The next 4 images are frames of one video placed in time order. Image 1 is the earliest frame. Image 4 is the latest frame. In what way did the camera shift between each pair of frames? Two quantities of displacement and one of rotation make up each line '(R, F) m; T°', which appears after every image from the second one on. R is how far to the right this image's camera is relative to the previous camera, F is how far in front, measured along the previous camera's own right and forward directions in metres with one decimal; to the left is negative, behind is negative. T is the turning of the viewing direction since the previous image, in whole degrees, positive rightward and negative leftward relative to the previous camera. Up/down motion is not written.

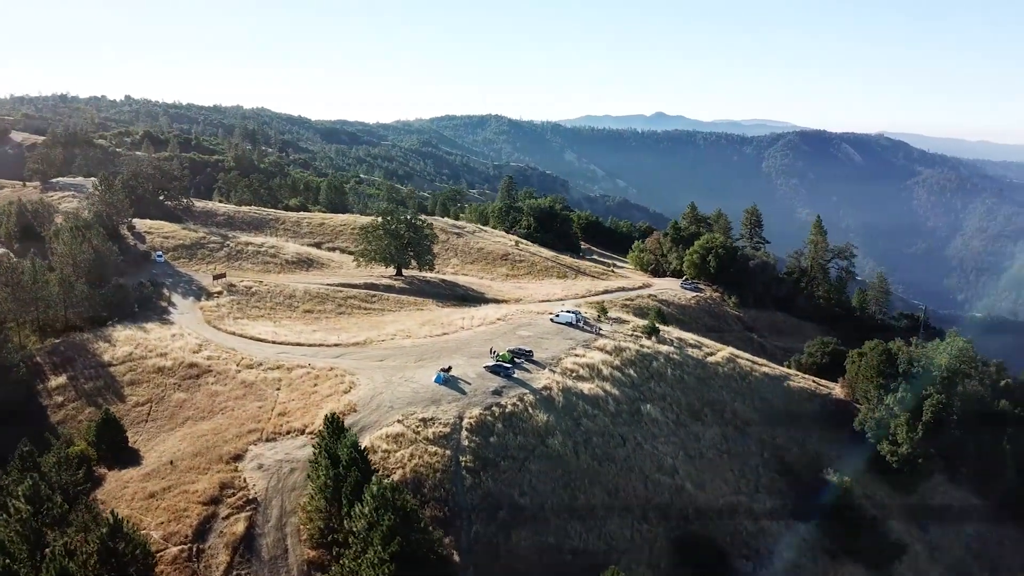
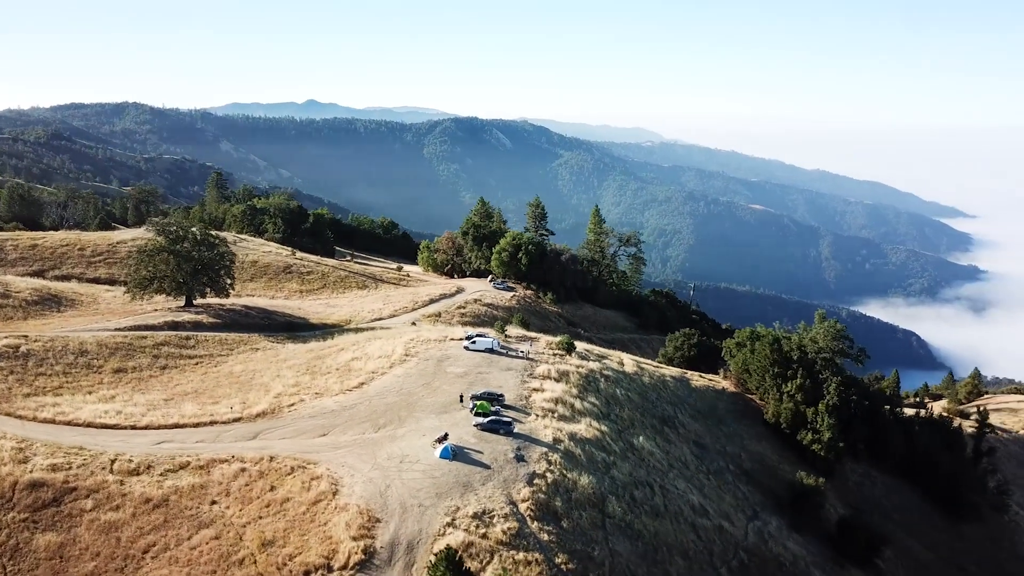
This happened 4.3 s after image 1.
(-12.0, +9.6) m; +23°
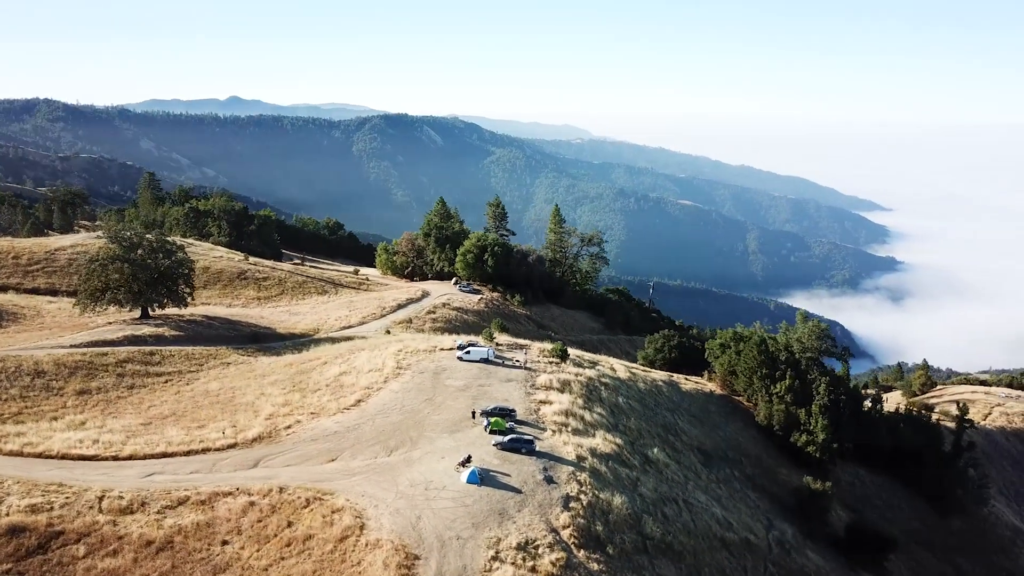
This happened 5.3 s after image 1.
(-3.2, +1.9) m; +5°
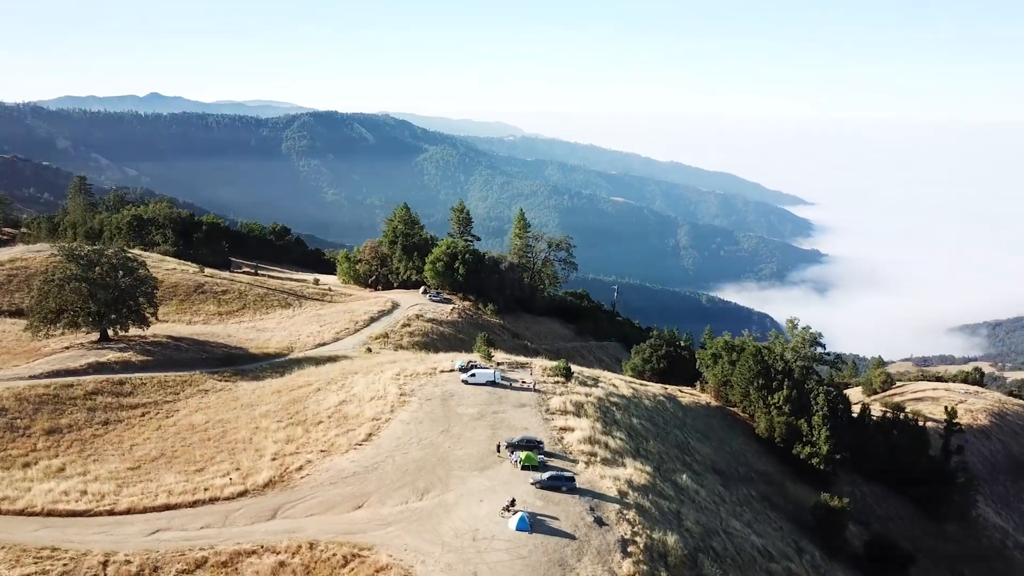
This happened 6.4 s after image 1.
(-3.5, +2.1) m; +5°
